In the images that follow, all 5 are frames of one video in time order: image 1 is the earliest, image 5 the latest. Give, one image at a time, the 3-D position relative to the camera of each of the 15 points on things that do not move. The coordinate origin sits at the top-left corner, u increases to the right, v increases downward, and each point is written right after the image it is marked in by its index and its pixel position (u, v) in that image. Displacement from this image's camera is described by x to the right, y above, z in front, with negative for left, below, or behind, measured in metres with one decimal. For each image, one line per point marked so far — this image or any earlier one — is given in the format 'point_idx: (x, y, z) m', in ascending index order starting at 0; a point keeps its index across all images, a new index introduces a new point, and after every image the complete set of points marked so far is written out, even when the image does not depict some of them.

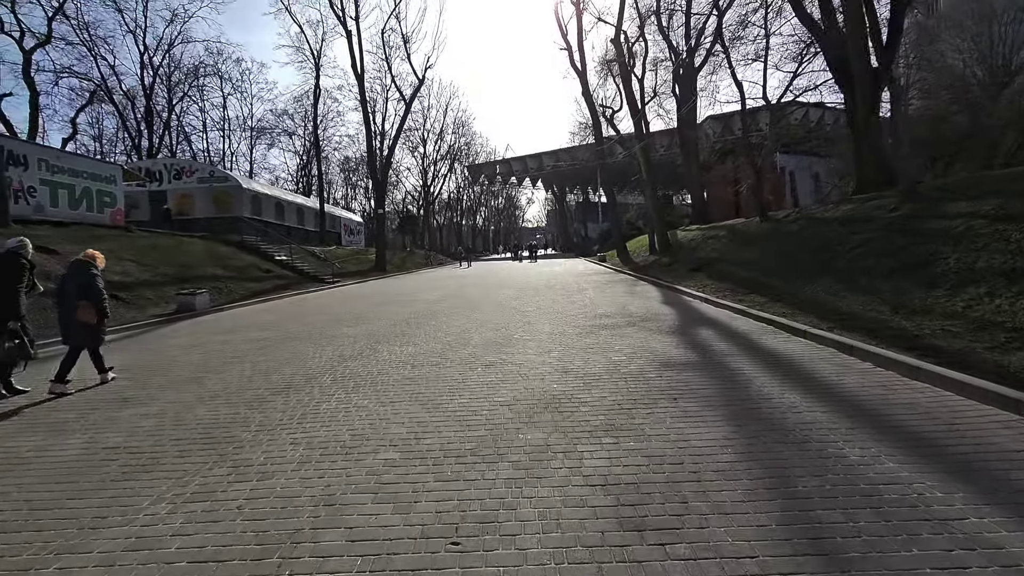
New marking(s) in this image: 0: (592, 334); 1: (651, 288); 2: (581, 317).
0: (+1.3, -0.8, +9.9) m
1: (+4.3, -0.1, +19.0) m
2: (+1.4, -0.6, +12.4) m
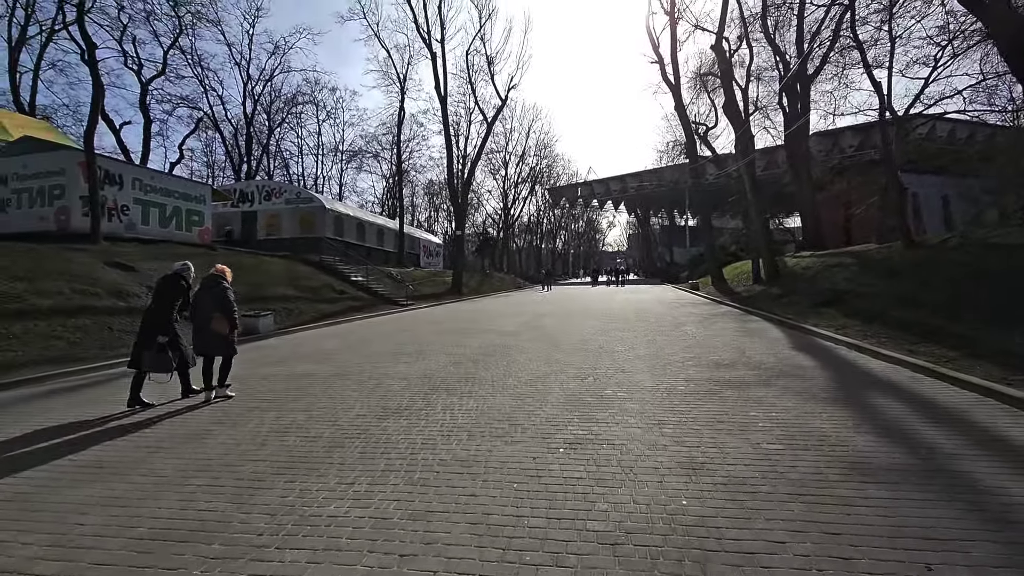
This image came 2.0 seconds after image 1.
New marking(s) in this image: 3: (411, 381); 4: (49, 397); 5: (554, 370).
0: (+2.4, -1.3, +7.4) m
1: (+6.6, -1.0, +16.0) m
2: (+2.9, -1.3, +9.8) m
3: (-1.5, -1.4, +9.1) m
4: (-6.7, -1.6, +8.9) m
5: (+0.6, -1.3, +9.8) m
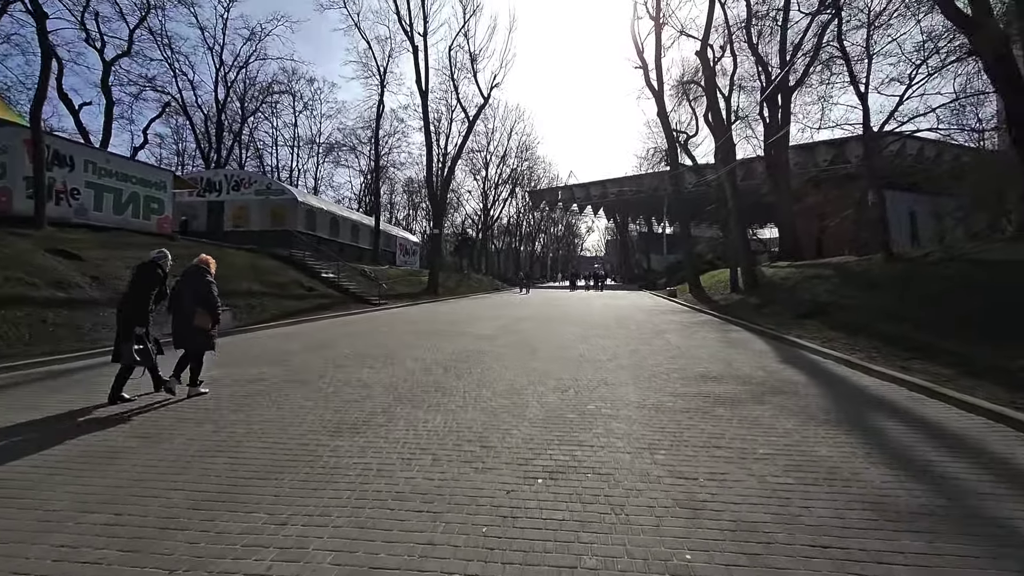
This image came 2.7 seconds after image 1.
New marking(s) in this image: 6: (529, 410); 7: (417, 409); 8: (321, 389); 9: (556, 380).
0: (+2.1, -1.4, +6.7) m
1: (+5.9, -1.2, +15.5) m
2: (+2.5, -1.4, +9.2) m
3: (-1.9, -1.4, +8.3) m
4: (-7.0, -1.4, +7.8) m
5: (+0.2, -1.4, +9.0) m
6: (+0.2, -1.4, +7.0) m
7: (-1.1, -1.4, +7.0) m
8: (-2.6, -1.4, +8.2) m
9: (+0.6, -1.4, +9.2) m
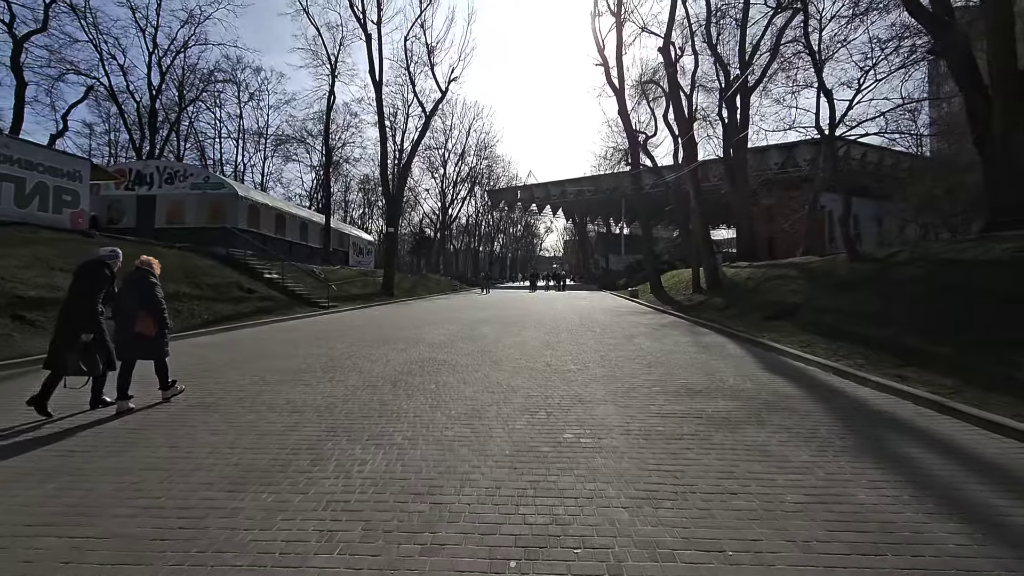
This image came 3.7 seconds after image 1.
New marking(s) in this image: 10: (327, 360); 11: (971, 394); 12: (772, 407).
0: (+1.8, -1.5, +5.6) m
1: (+5.0, -1.3, +14.5) m
2: (+1.9, -1.4, +8.0) m
3: (-2.3, -1.4, +6.9) m
4: (-7.4, -1.5, +6.1) m
5: (-0.3, -1.4, +7.8) m
6: (-0.2, -1.4, +5.8) m
7: (-1.5, -1.4, +5.7) m
8: (-3.0, -1.4, +6.8) m
9: (+0.1, -1.4, +7.9) m
10: (-3.4, -1.3, +11.3) m
11: (+6.0, -1.4, +8.0) m
12: (+3.1, -1.4, +7.4) m
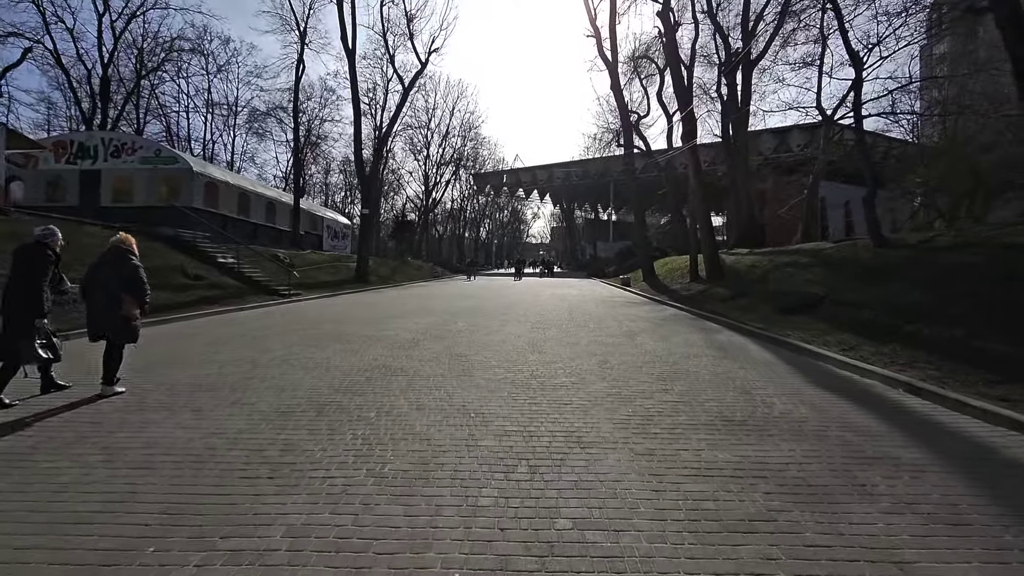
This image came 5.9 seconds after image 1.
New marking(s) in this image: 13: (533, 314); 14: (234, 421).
0: (+1.5, -1.4, +3.2) m
1: (+4.6, -1.1, +12.2) m
2: (+1.7, -1.3, +5.6) m
3: (-2.6, -1.3, +4.4) m
4: (-7.7, -1.4, +3.5) m
5: (-0.5, -1.3, +5.3) m
6: (-0.4, -1.4, +3.3) m
7: (-1.7, -1.4, +3.2) m
8: (-3.3, -1.3, +4.3) m
9: (-0.2, -1.3, +5.5) m
10: (-3.7, -1.1, +8.8) m
11: (+5.7, -1.3, +5.7) m
12: (+2.9, -1.4, +5.0) m
13: (+0.7, -0.8, +17.7) m
14: (-2.7, -1.2, +6.1) m
